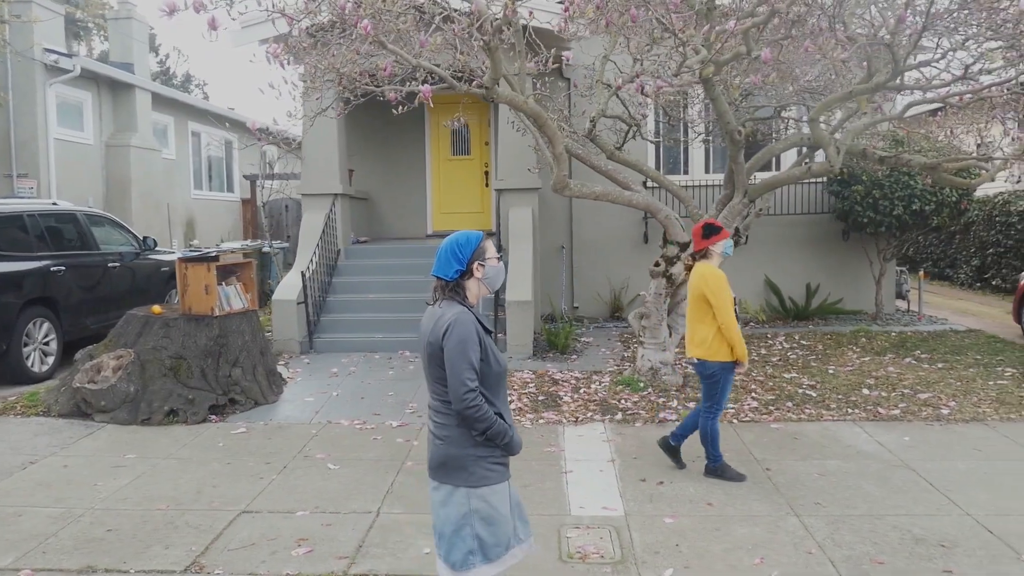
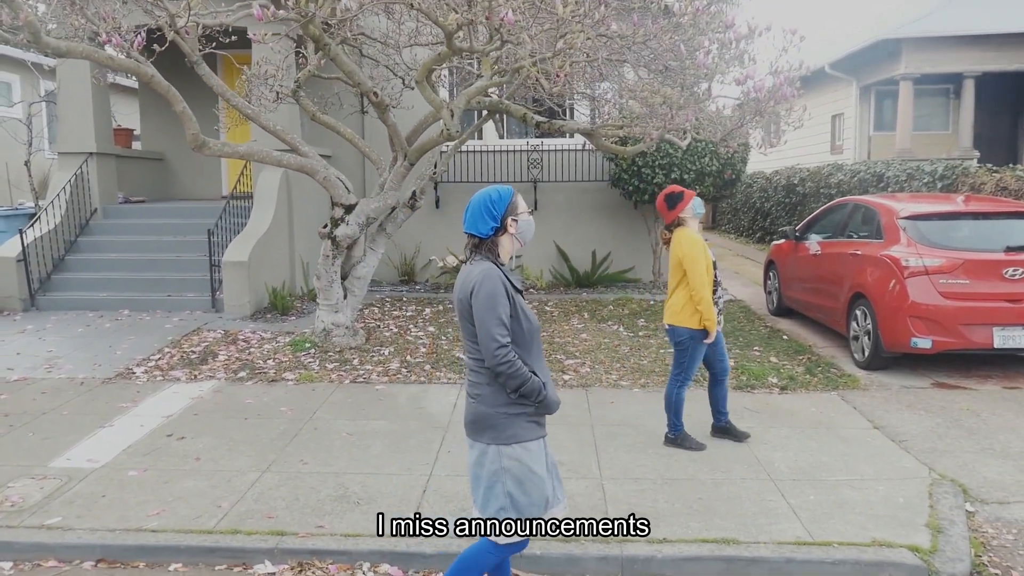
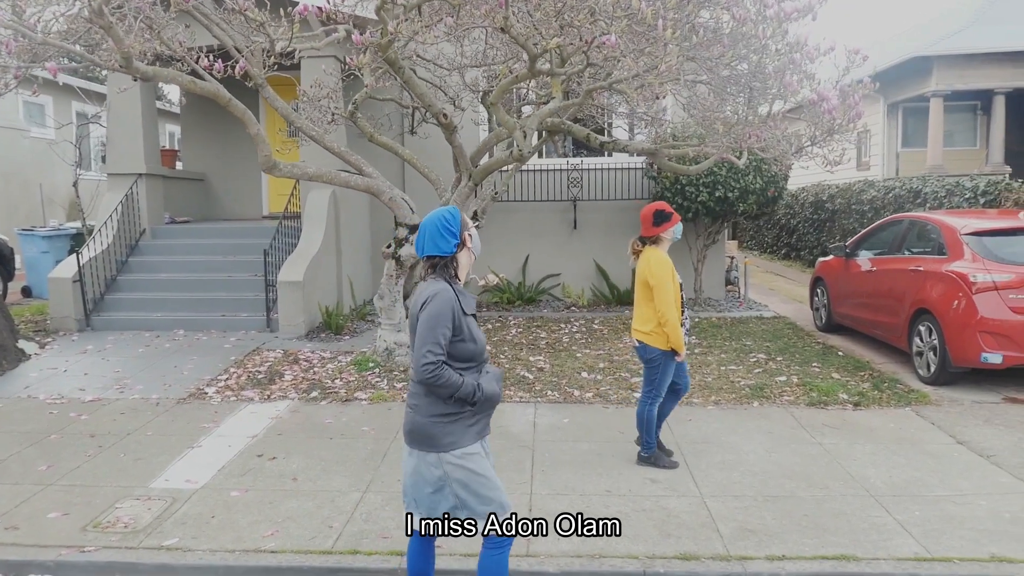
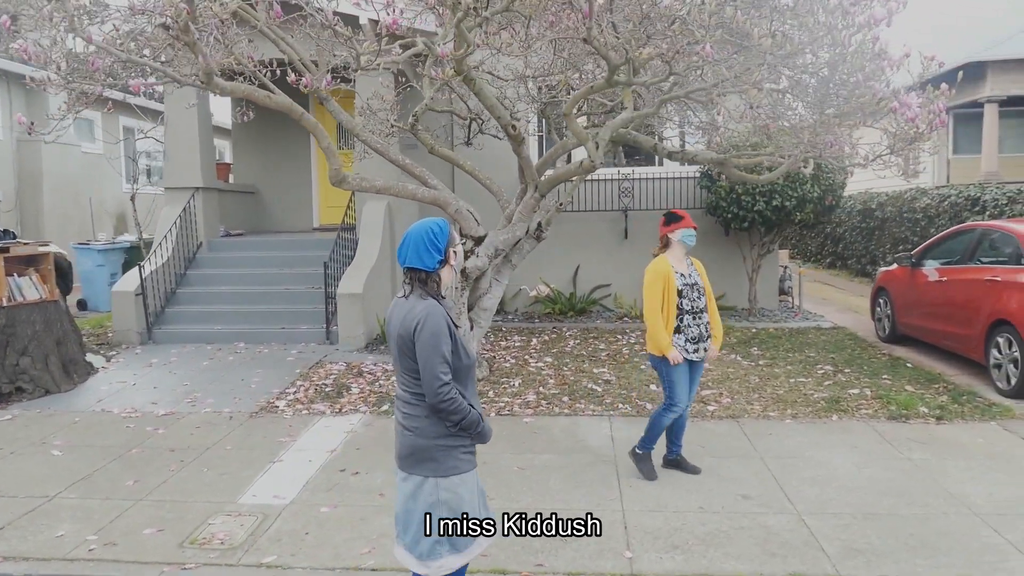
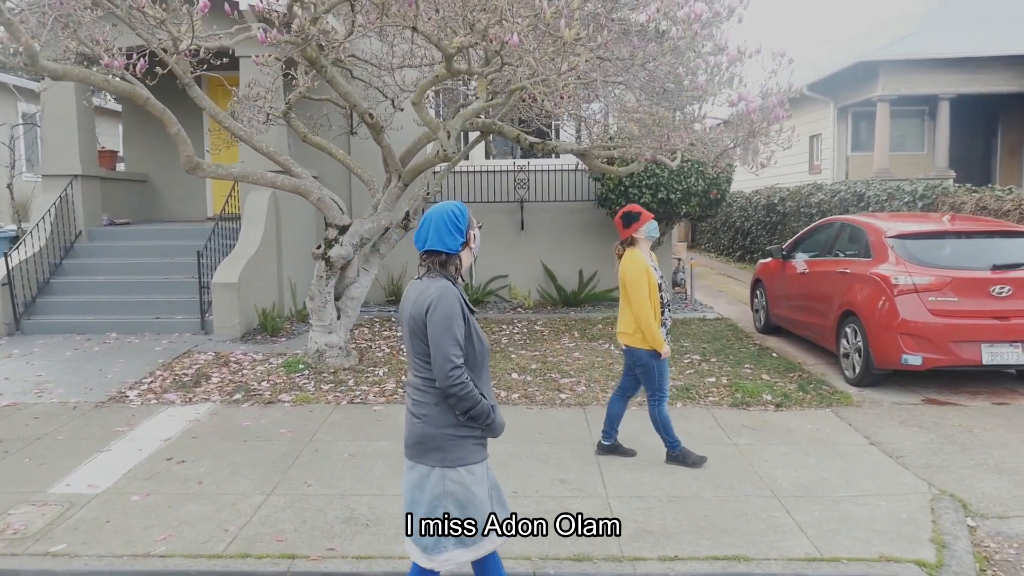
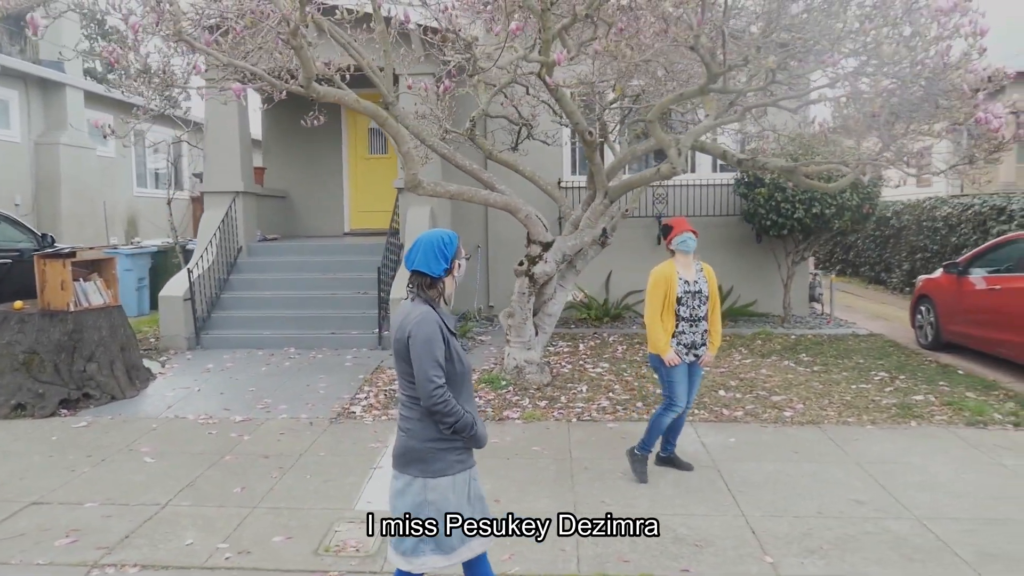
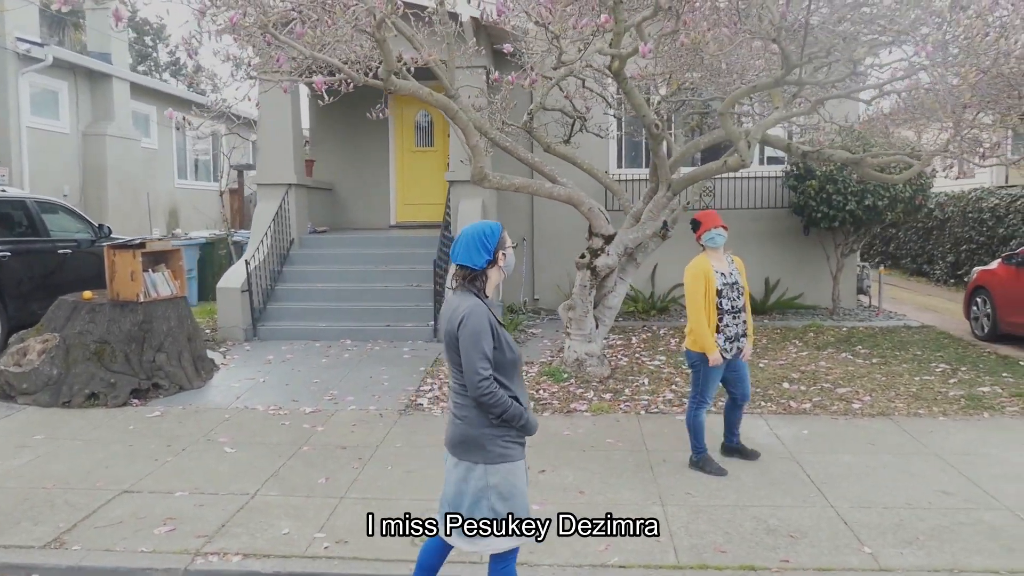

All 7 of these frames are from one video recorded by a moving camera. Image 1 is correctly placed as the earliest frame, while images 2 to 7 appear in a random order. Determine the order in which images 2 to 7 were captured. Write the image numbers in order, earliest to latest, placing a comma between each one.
7, 6, 4, 3, 5, 2
